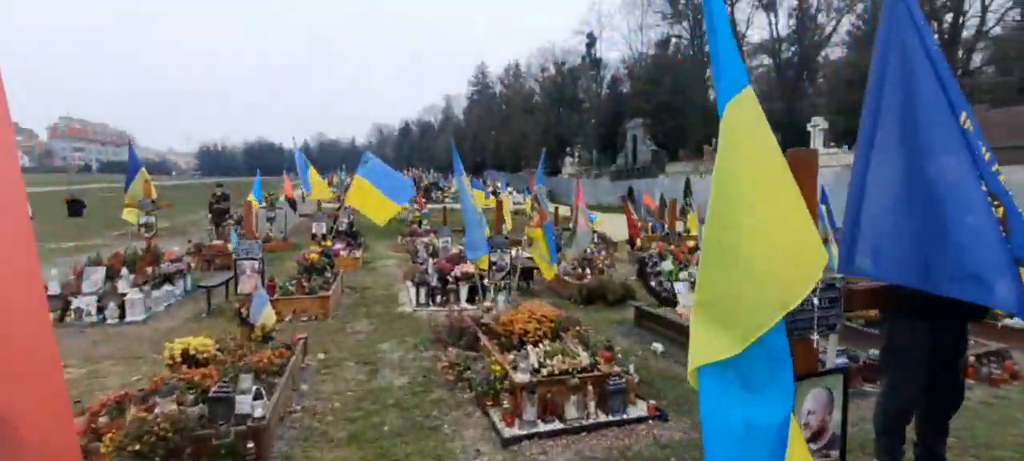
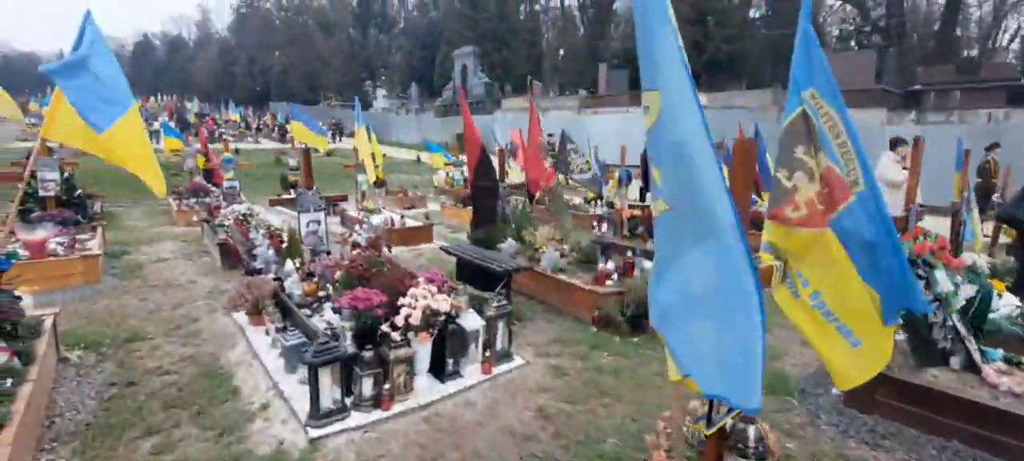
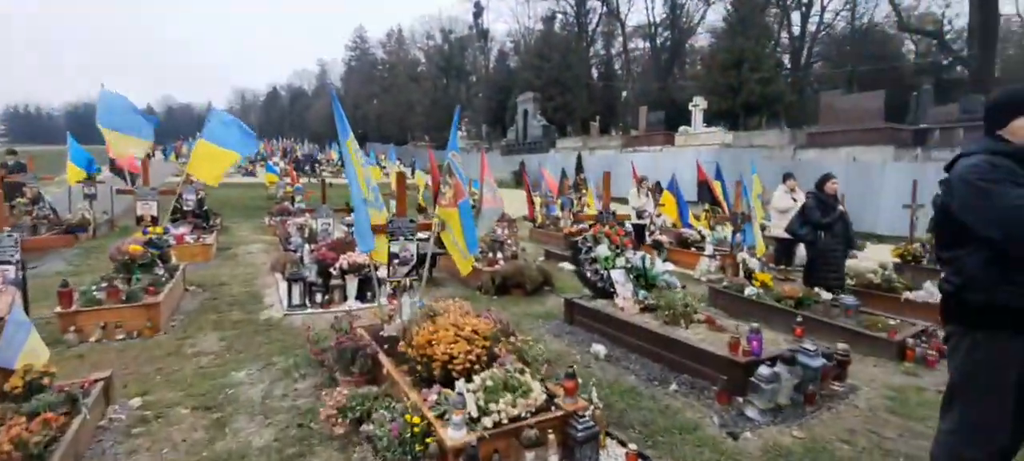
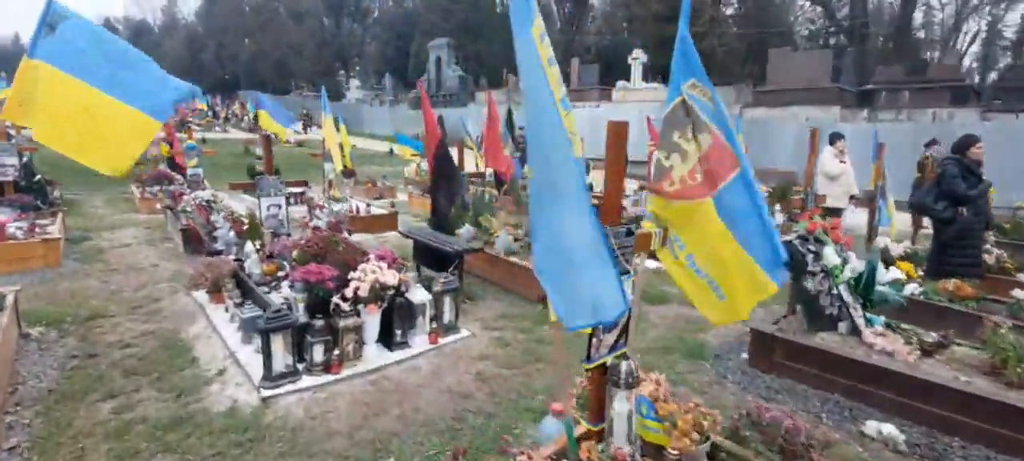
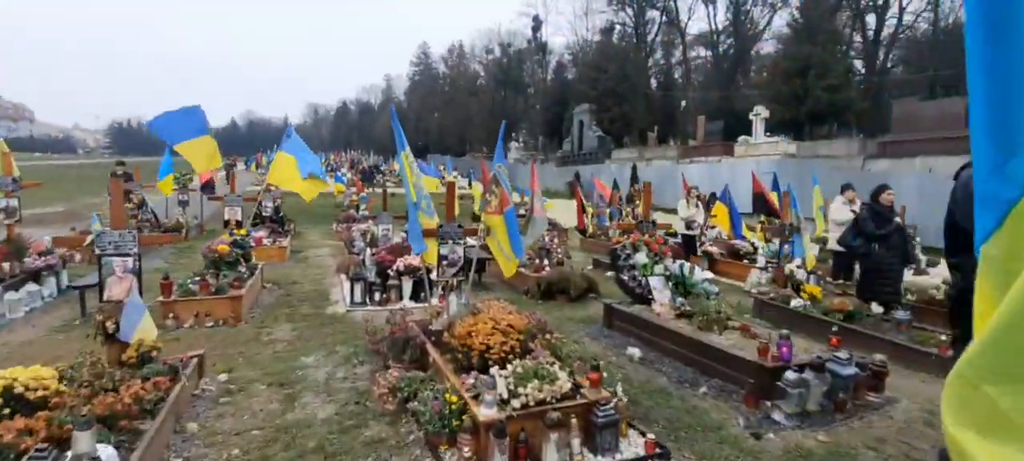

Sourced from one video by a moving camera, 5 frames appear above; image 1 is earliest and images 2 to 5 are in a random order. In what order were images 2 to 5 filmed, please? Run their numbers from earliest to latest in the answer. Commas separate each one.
5, 3, 4, 2
